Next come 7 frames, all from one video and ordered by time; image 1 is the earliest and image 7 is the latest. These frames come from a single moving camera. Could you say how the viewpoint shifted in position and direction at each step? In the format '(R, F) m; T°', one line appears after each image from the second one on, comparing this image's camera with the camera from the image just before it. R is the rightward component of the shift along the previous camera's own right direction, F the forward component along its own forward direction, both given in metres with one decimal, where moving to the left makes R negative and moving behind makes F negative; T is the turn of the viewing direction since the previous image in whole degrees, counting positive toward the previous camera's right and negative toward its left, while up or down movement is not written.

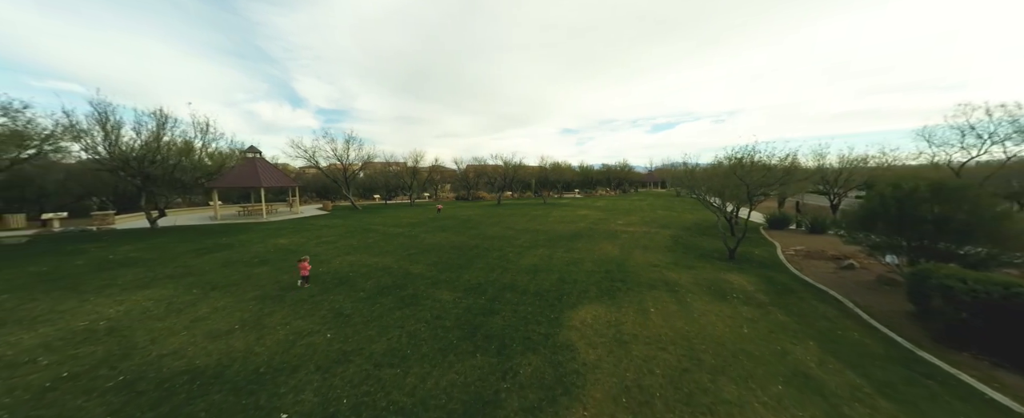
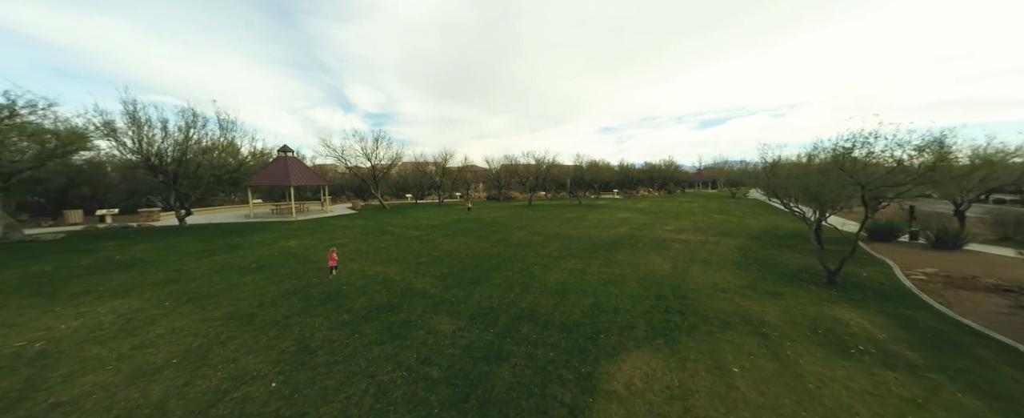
(+0.4, +2.4) m; -7°
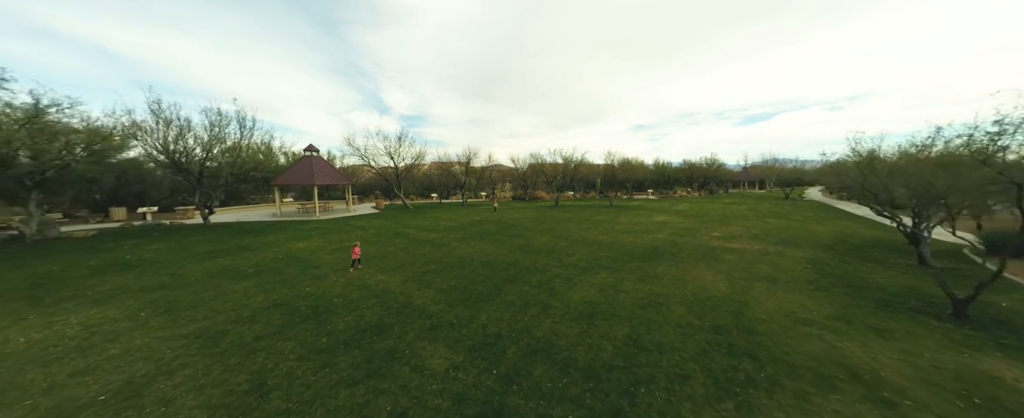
(+0.3, +1.7) m; -5°
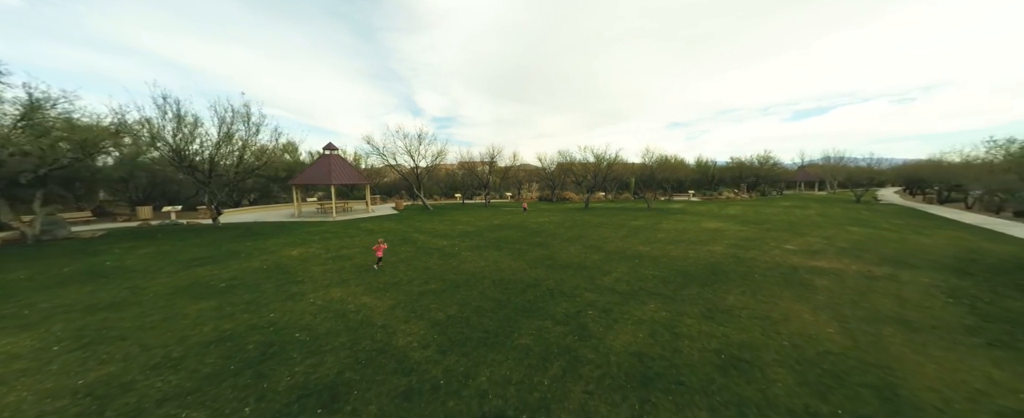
(+0.2, +2.5) m; -5°
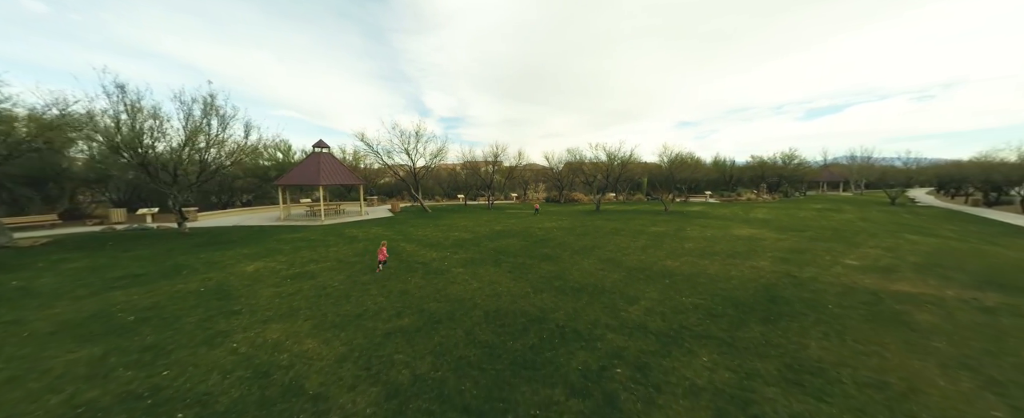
(+0.2, +2.3) m; -1°
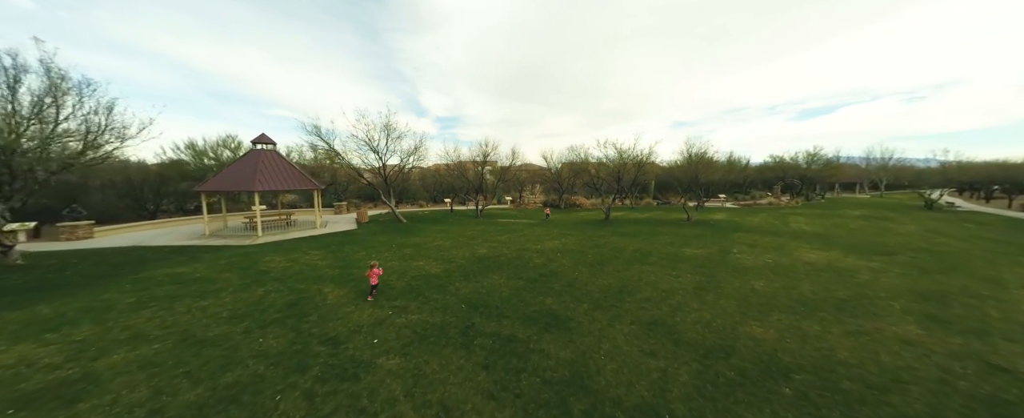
(+0.4, +4.9) m; +1°
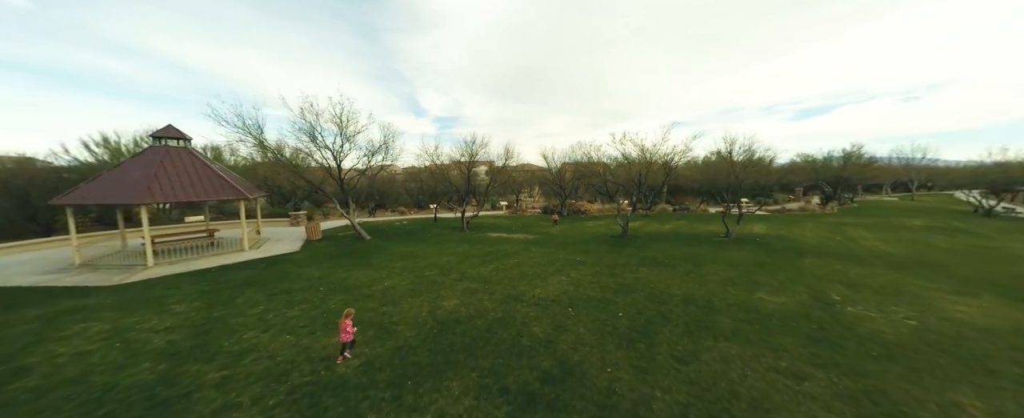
(+0.4, +5.0) m; 0°
